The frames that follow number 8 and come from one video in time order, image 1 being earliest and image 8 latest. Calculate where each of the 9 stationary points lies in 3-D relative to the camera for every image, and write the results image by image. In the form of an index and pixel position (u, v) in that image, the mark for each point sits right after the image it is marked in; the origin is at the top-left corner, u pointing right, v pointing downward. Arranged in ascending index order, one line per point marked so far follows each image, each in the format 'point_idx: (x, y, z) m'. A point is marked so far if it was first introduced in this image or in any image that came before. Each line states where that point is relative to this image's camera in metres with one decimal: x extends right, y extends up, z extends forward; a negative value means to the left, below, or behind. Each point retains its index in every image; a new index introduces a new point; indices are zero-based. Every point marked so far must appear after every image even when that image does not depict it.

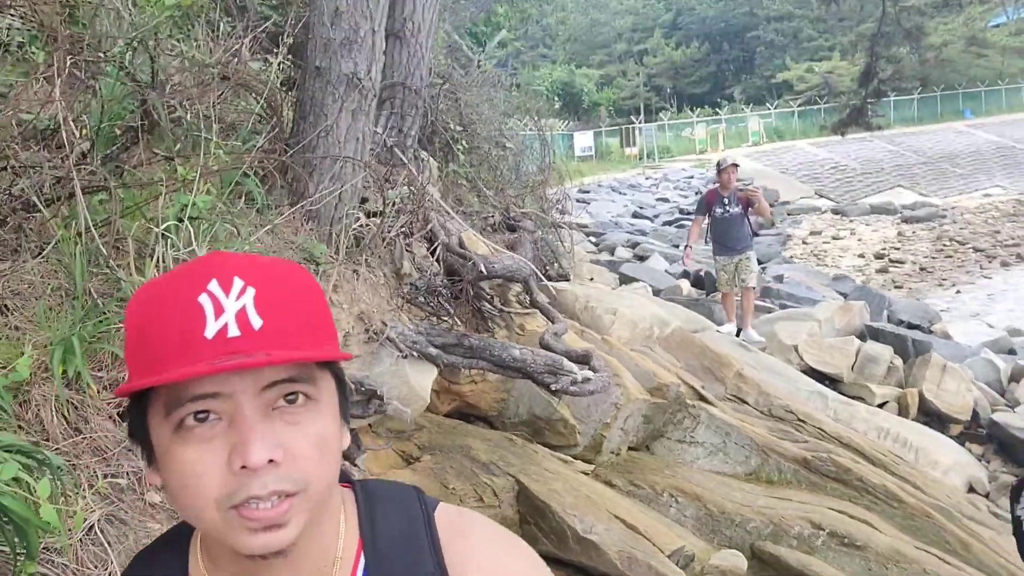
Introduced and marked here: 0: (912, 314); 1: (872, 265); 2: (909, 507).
0: (+4.5, -0.3, +9.4) m
1: (+7.1, +0.4, +16.3) m
2: (+2.3, -1.2, +4.8) m
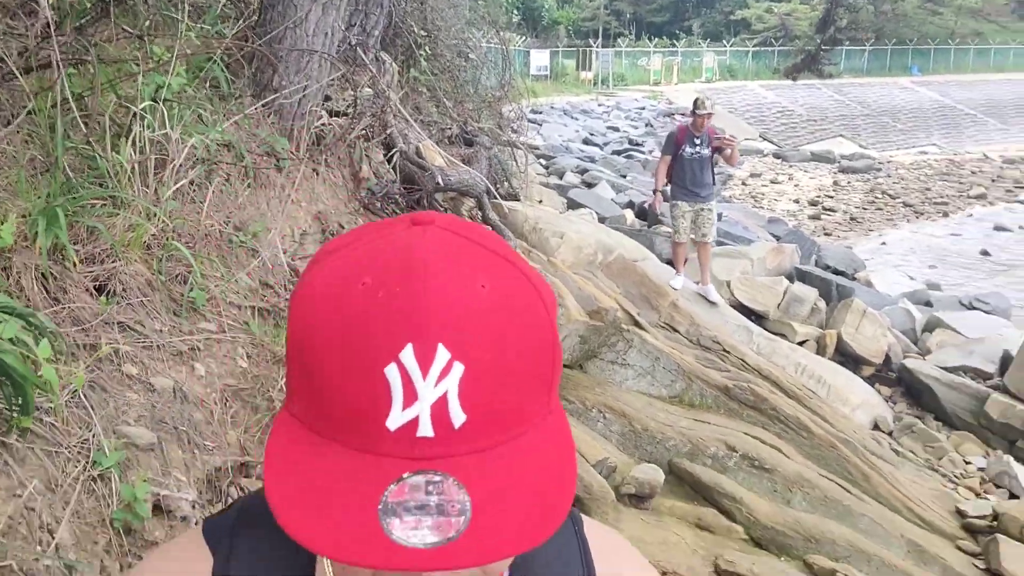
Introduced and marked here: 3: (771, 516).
0: (+3.8, +0.3, +9.8) m
1: (+6.0, +1.5, +16.7) m
2: (+1.9, -0.9, +5.1) m
3: (+1.4, -1.2, +4.4) m
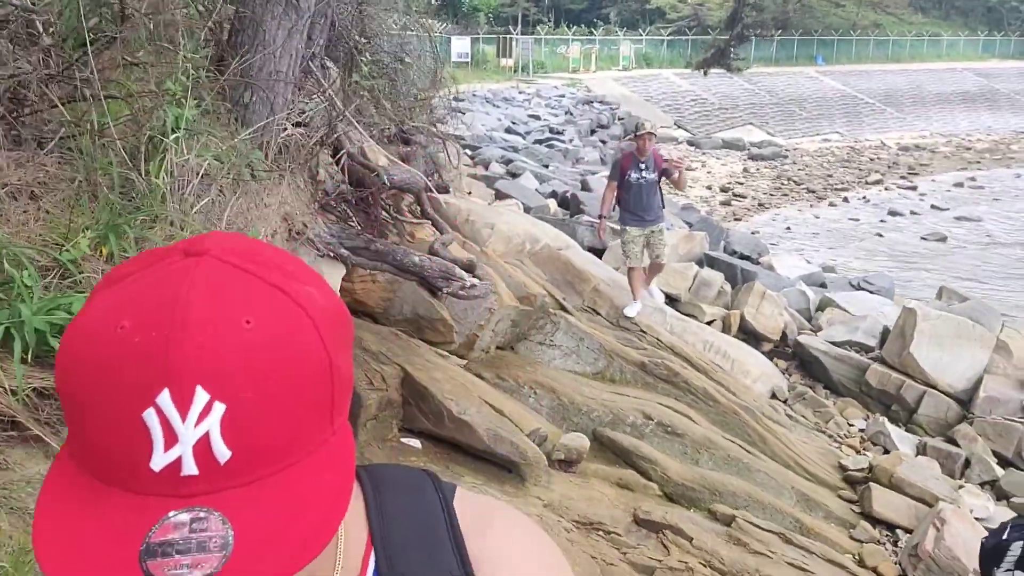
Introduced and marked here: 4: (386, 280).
0: (+2.9, +0.5, +10.6) m
1: (+4.4, +1.9, +17.7) m
2: (+1.5, -0.8, +5.8) m
3: (+1.0, -1.1, +5.0) m
4: (-0.8, 0.0, +5.4) m
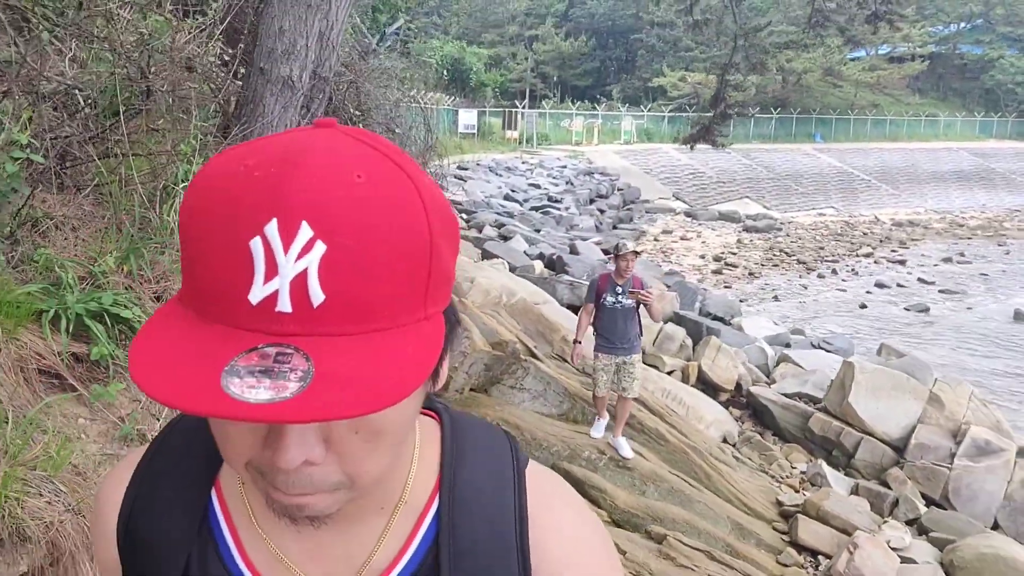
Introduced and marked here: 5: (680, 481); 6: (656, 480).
0: (+2.8, -0.3, +11.2) m
1: (+4.3, +0.5, +18.4) m
2: (+1.2, -1.2, +6.4) m
3: (+0.8, -1.4, +5.6) m
4: (-1.0, -0.3, +6.1) m
5: (+1.2, -1.4, +6.0) m
6: (+1.0, -1.4, +6.0) m
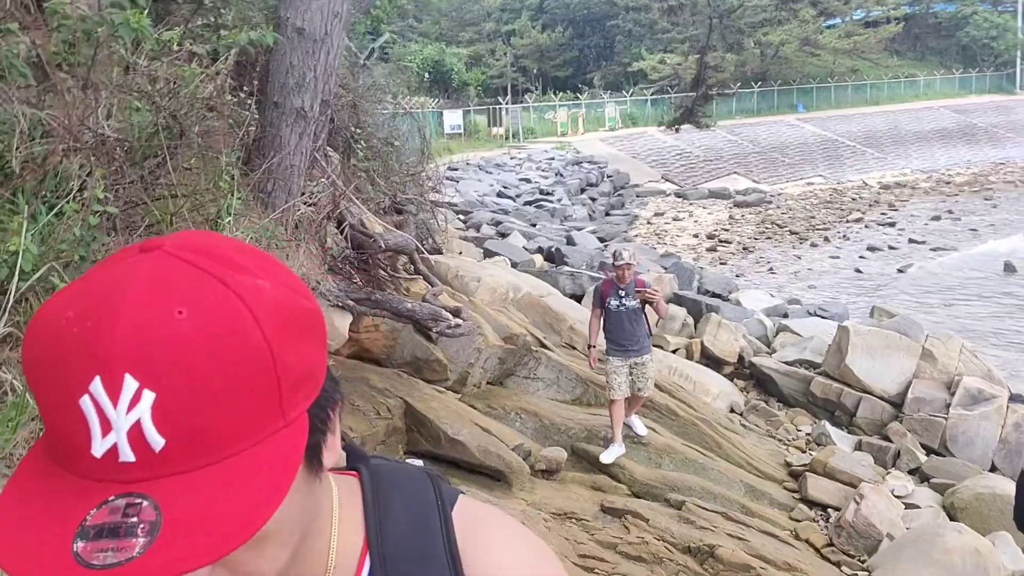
0: (+2.8, 0.0, +11.6) m
1: (+4.3, +1.0, +18.8) m
2: (+1.4, -1.1, +6.8) m
3: (+0.9, -1.3, +5.9) m
4: (-1.0, -0.3, +6.4) m
5: (+1.4, -1.2, +6.4) m
6: (+1.2, -1.2, +6.3) m
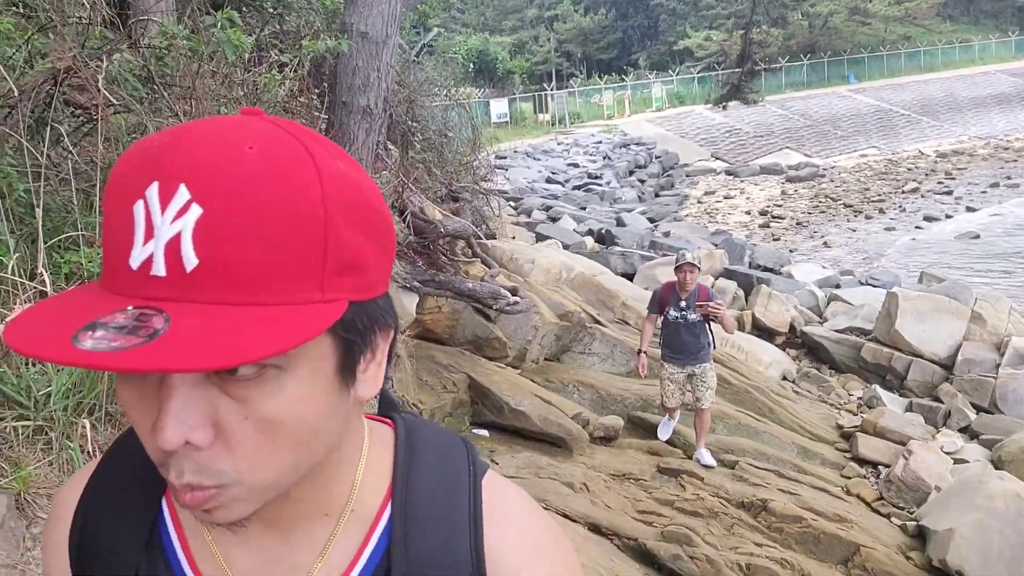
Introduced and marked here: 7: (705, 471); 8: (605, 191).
0: (+3.6, +0.4, +11.7) m
1: (+5.4, +1.5, +18.8) m
2: (+1.9, -0.8, +7.0) m
3: (+1.4, -1.1, +6.2) m
4: (-0.5, -0.2, +6.9) m
5: (+1.8, -1.0, +6.6) m
6: (+1.7, -1.0, +6.6) m
7: (+1.3, -1.2, +5.6) m
8: (+2.0, +2.2, +18.5) m
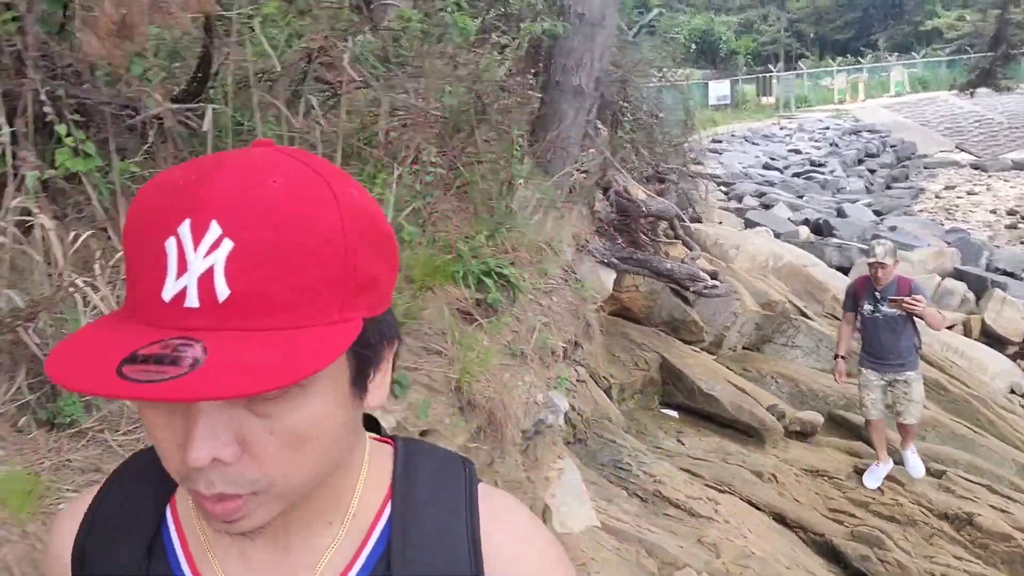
0: (+6.3, +0.3, +10.7) m
1: (+9.9, +1.4, +17.0) m
2: (+3.4, -0.8, +6.5) m
3: (+2.8, -1.1, +5.9) m
4: (+1.1, 0.0, +6.9) m
5: (+3.3, -1.0, +6.2) m
6: (+3.1, -1.0, +6.2) m
7: (+2.5, -1.2, +5.3) m
8: (+6.6, +2.3, +17.6) m
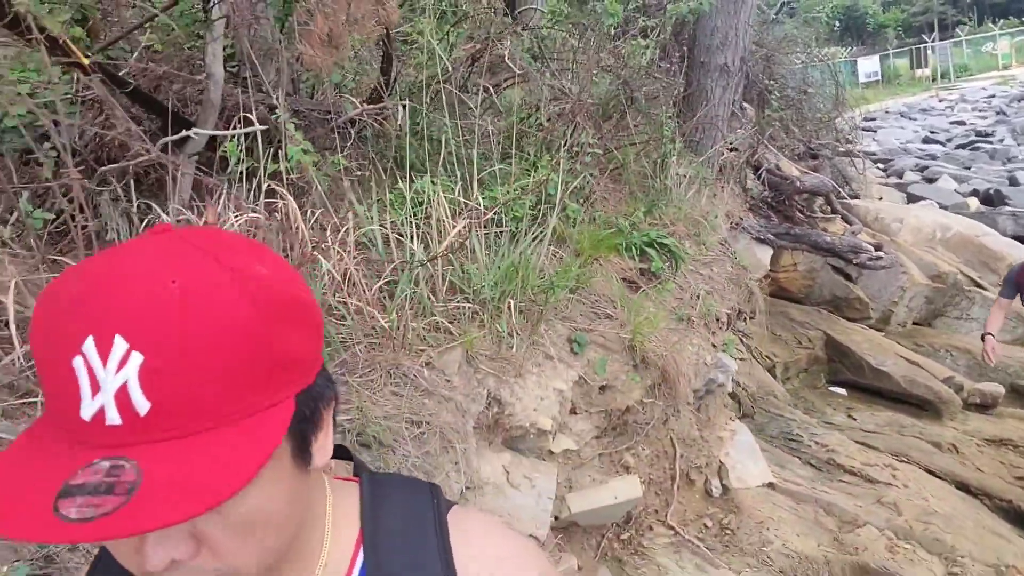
0: (+8.1, +0.8, +9.6) m
1: (+12.7, +2.0, +15.3) m
2: (+4.6, -0.5, +6.0) m
3: (+3.9, -0.8, +5.5) m
4: (+2.4, +0.2, +6.8) m
5: (+4.5, -0.7, +5.7) m
6: (+4.3, -0.7, +5.7) m
7: (+3.6, -0.9, +5.0) m
8: (+9.4, +2.7, +16.4) m
